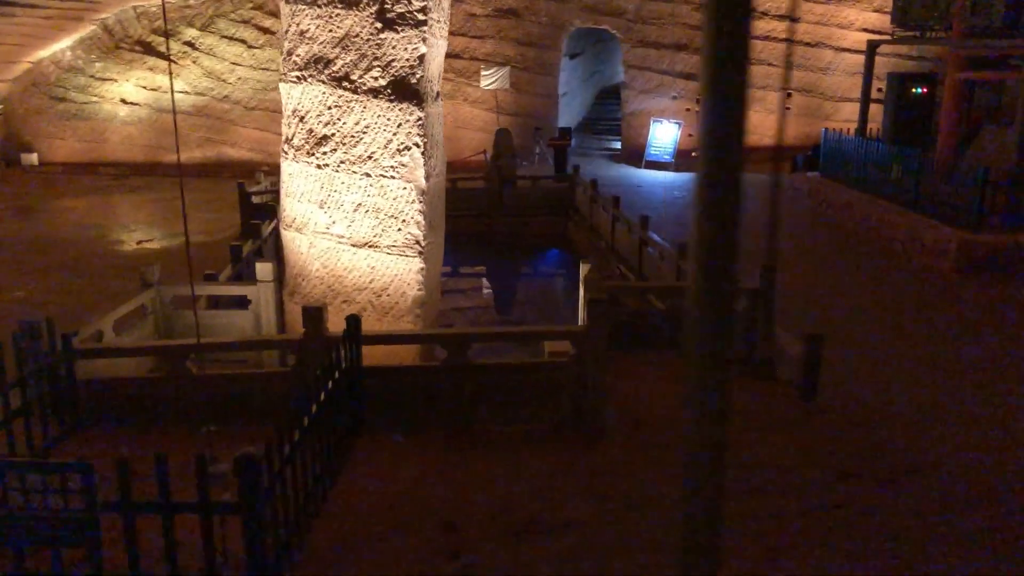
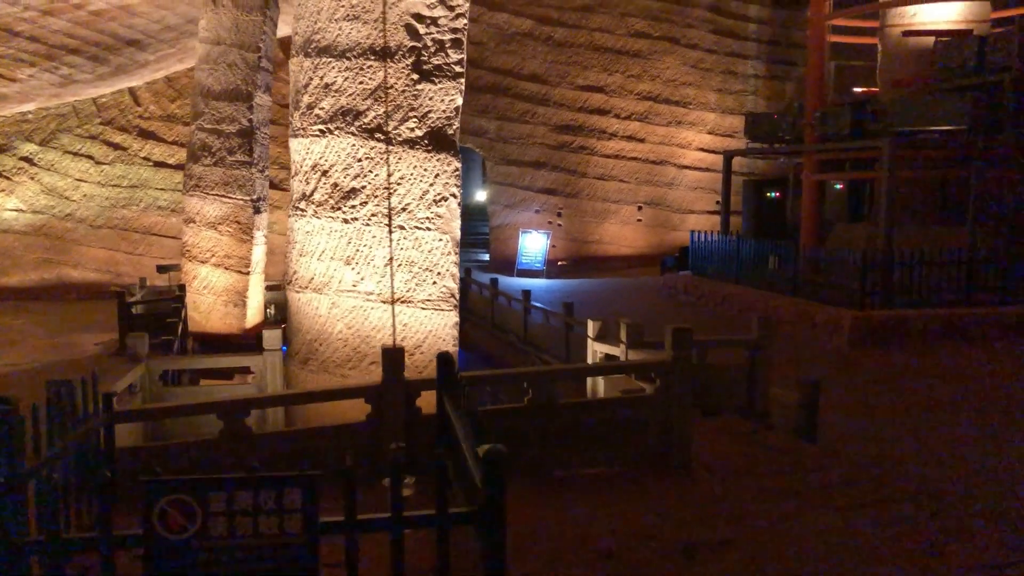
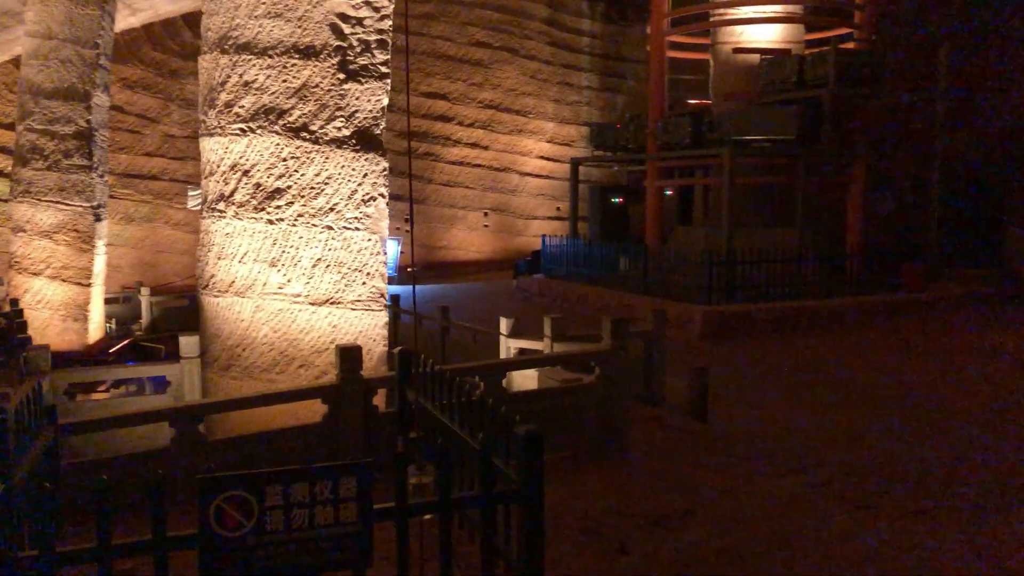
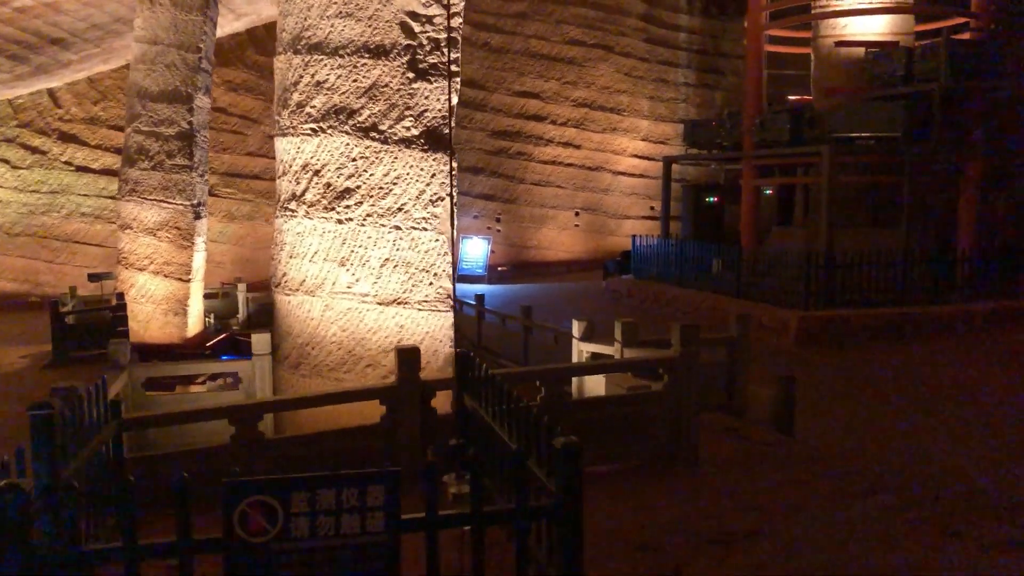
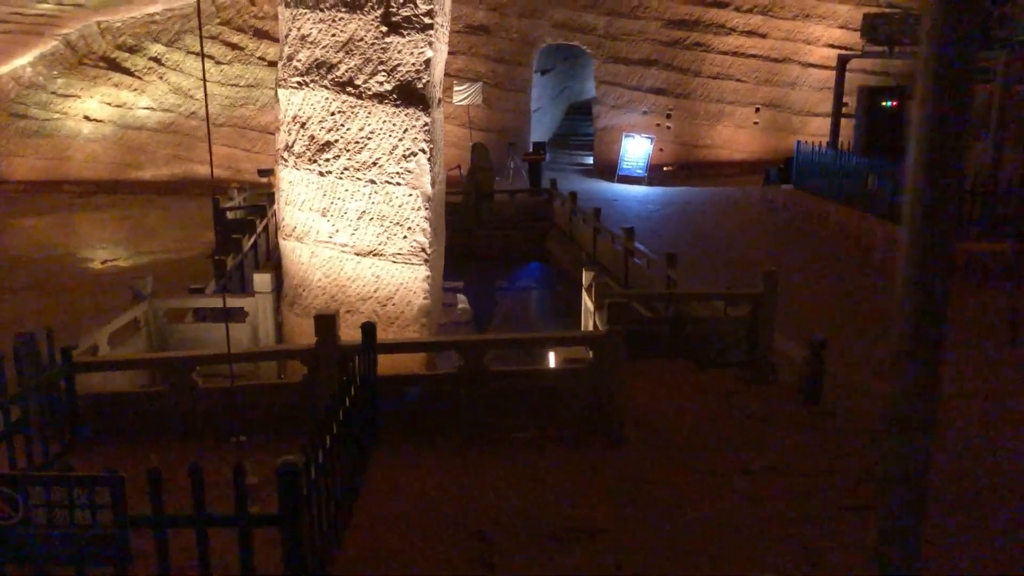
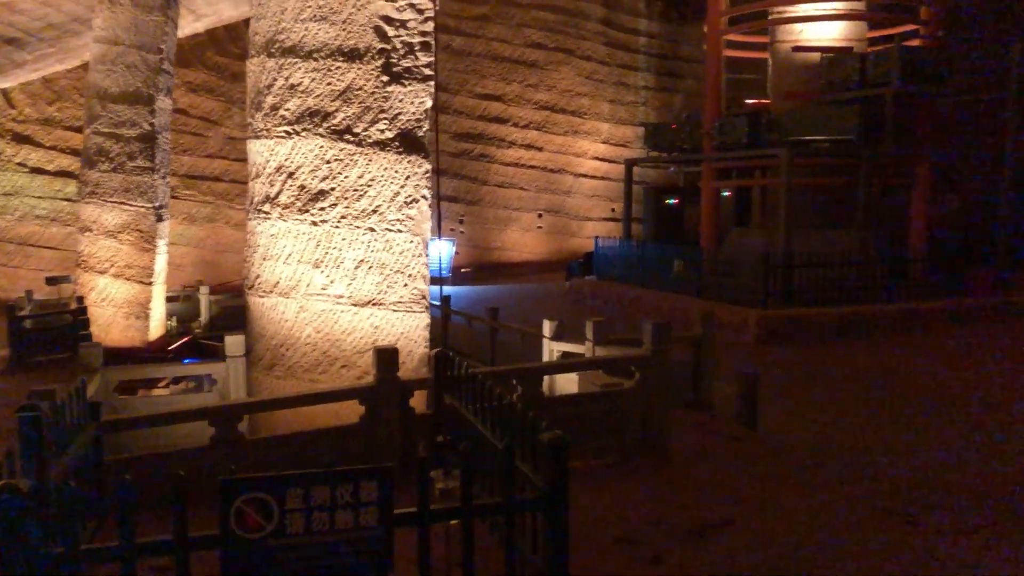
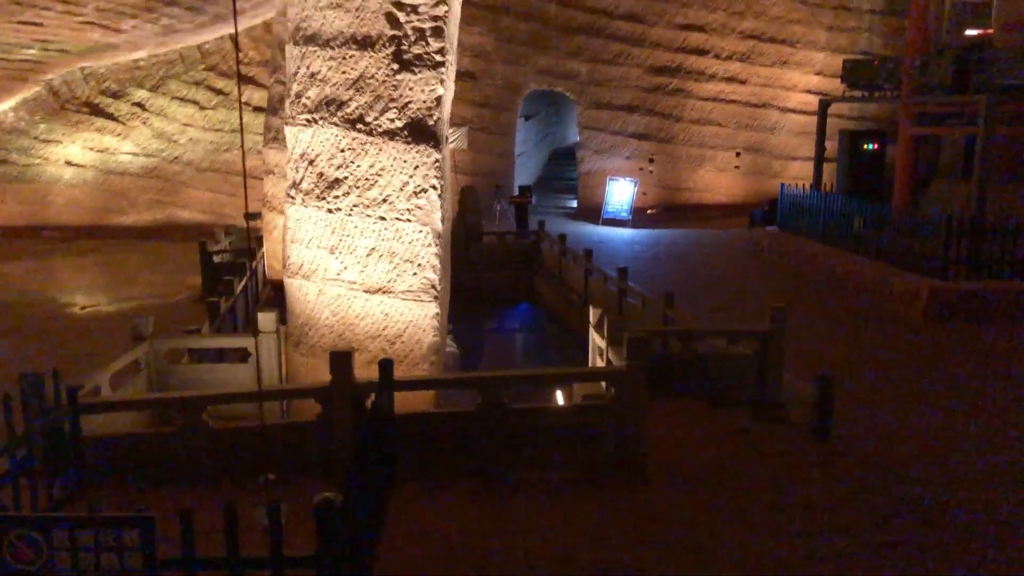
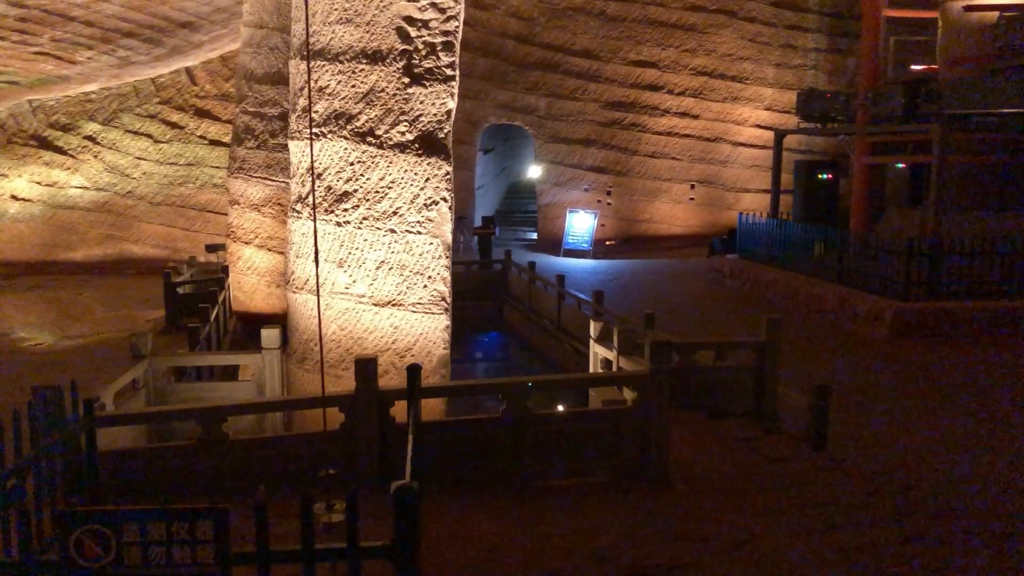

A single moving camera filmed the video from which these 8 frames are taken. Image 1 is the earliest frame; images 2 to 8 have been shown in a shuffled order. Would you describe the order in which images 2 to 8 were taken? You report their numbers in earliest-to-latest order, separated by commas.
5, 7, 8, 2, 4, 6, 3
